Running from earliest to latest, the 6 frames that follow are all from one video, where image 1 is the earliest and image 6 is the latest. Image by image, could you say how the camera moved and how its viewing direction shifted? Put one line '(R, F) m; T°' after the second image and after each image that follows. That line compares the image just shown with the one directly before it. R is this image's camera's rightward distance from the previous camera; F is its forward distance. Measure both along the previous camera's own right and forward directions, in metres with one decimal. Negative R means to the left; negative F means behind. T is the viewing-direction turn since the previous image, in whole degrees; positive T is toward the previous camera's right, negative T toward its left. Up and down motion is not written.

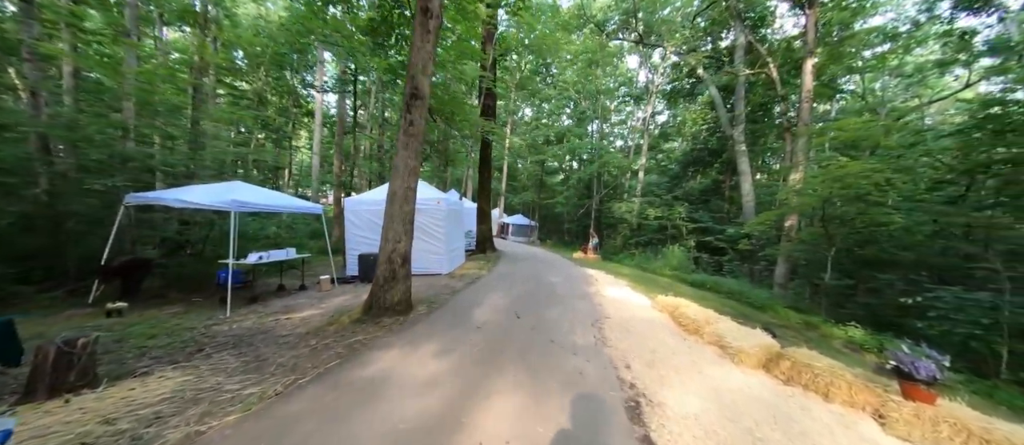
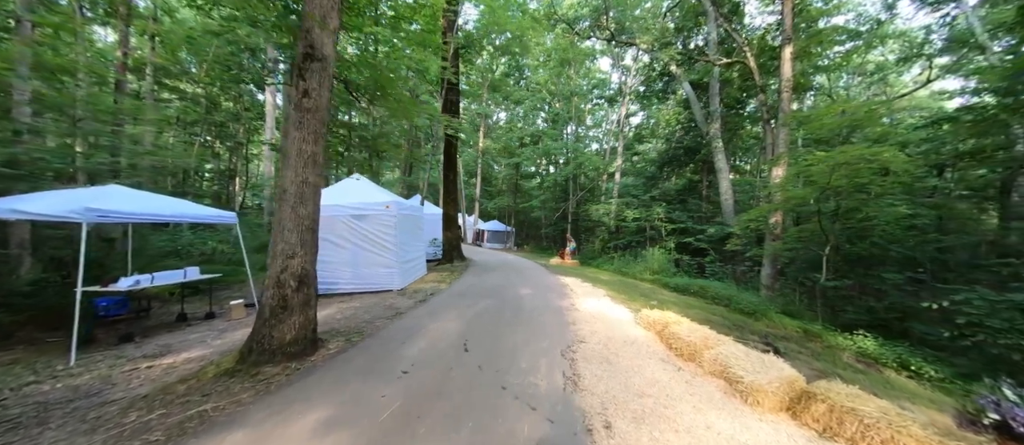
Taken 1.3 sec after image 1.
(+0.4, +1.1) m; +3°
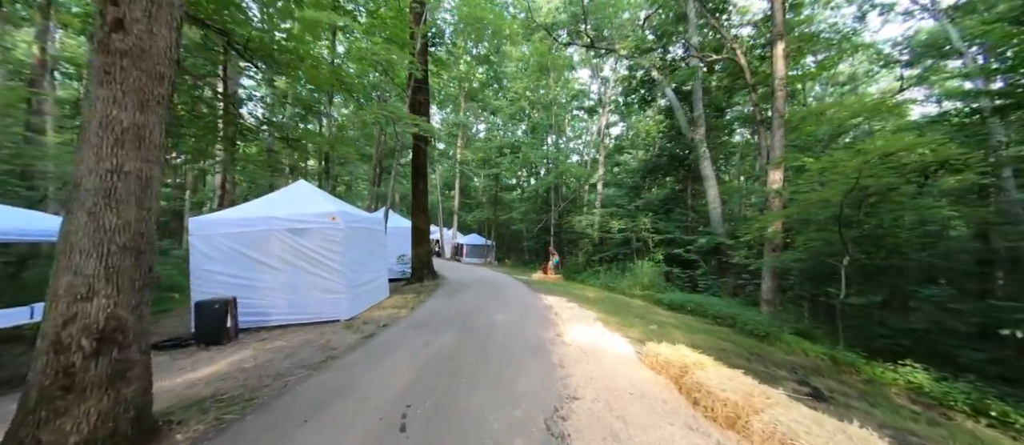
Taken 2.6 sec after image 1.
(+0.2, +1.2) m; +3°
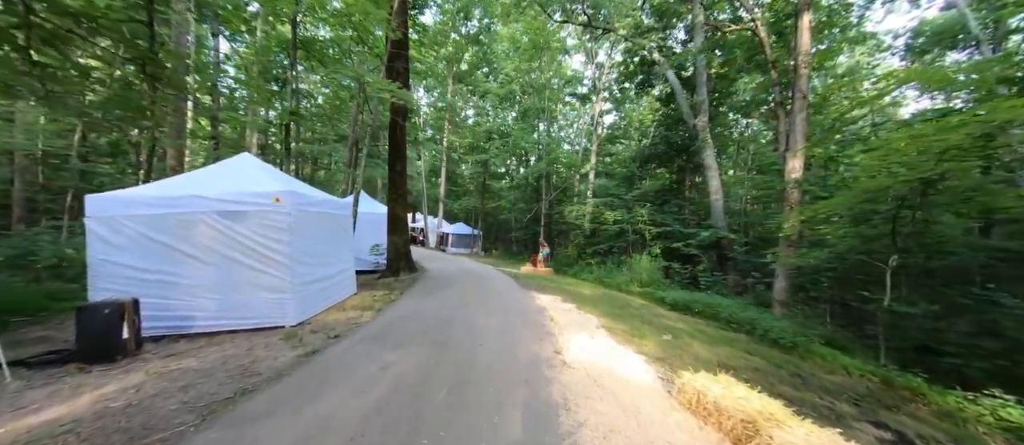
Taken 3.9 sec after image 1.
(0.0, +1.1) m; +2°
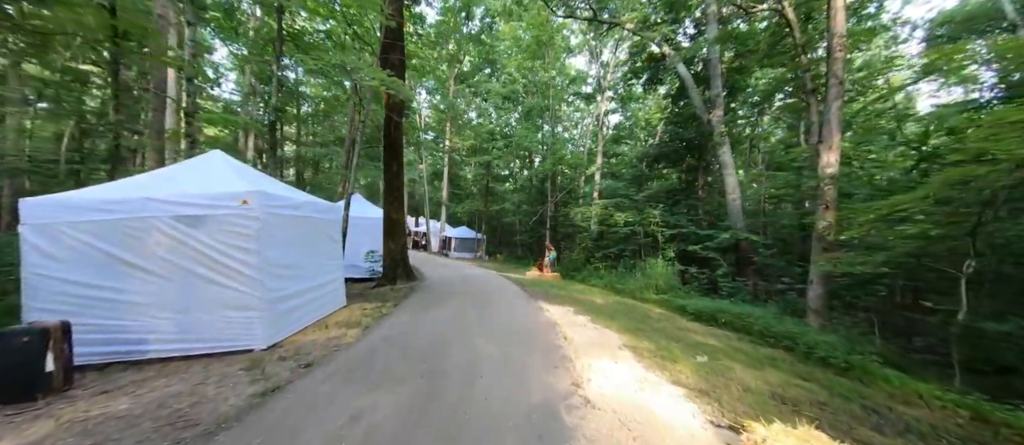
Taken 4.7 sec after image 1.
(0.0, +0.7) m; -1°
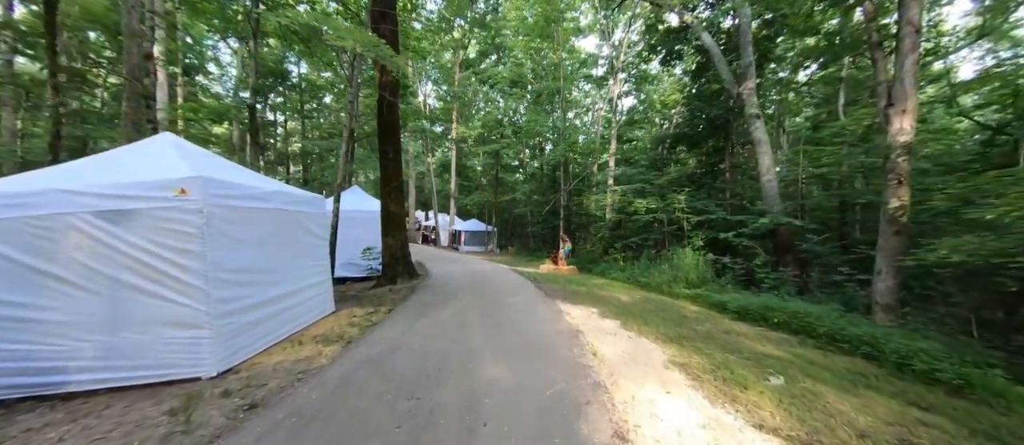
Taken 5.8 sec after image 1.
(0.0, +1.0) m; -2°
